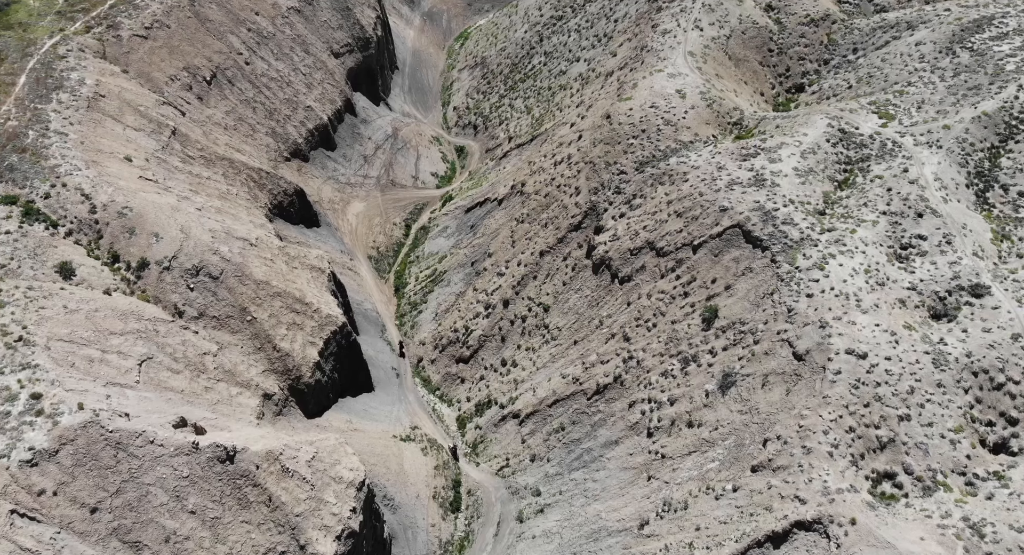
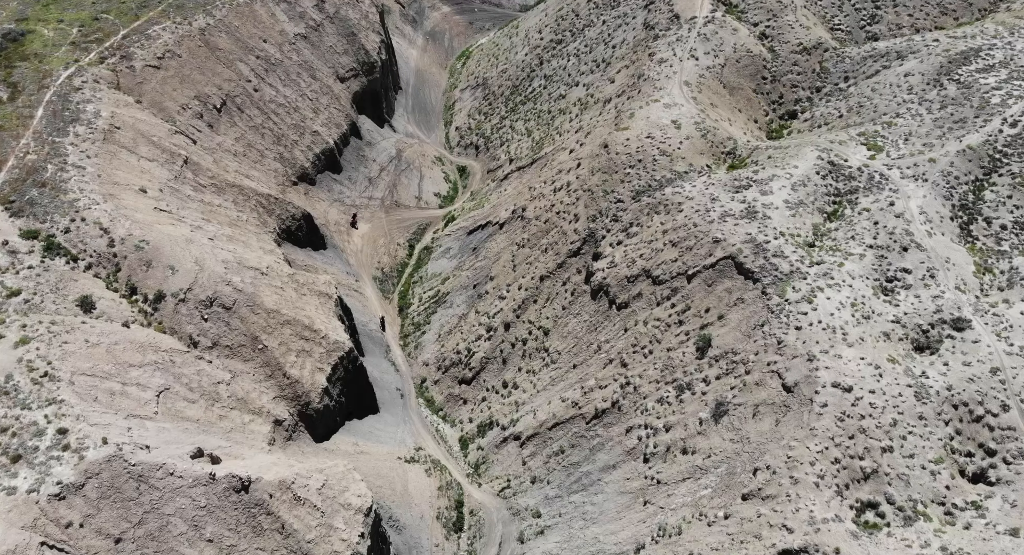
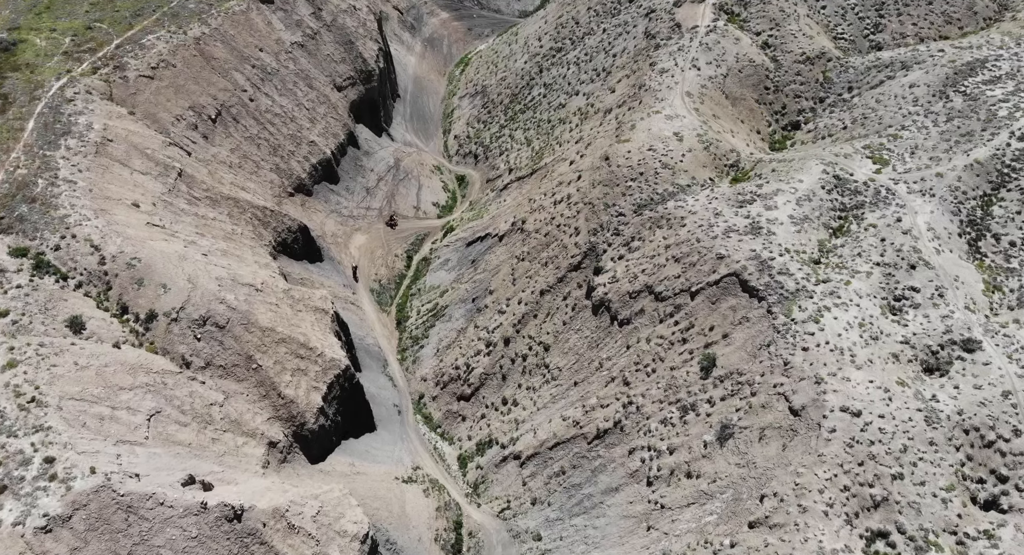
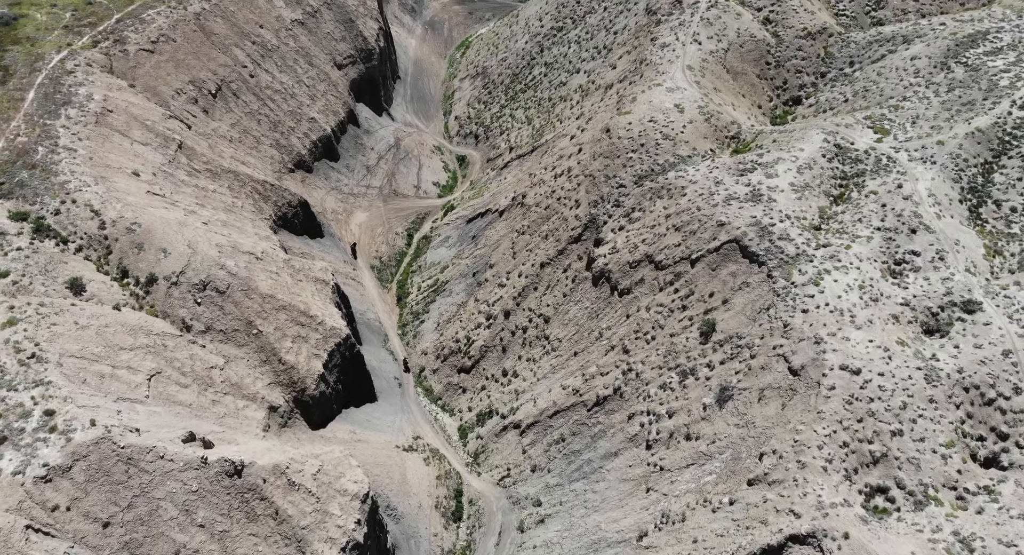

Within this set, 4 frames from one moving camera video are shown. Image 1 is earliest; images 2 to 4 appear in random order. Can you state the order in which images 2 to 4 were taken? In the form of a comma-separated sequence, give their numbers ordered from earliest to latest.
4, 2, 3
